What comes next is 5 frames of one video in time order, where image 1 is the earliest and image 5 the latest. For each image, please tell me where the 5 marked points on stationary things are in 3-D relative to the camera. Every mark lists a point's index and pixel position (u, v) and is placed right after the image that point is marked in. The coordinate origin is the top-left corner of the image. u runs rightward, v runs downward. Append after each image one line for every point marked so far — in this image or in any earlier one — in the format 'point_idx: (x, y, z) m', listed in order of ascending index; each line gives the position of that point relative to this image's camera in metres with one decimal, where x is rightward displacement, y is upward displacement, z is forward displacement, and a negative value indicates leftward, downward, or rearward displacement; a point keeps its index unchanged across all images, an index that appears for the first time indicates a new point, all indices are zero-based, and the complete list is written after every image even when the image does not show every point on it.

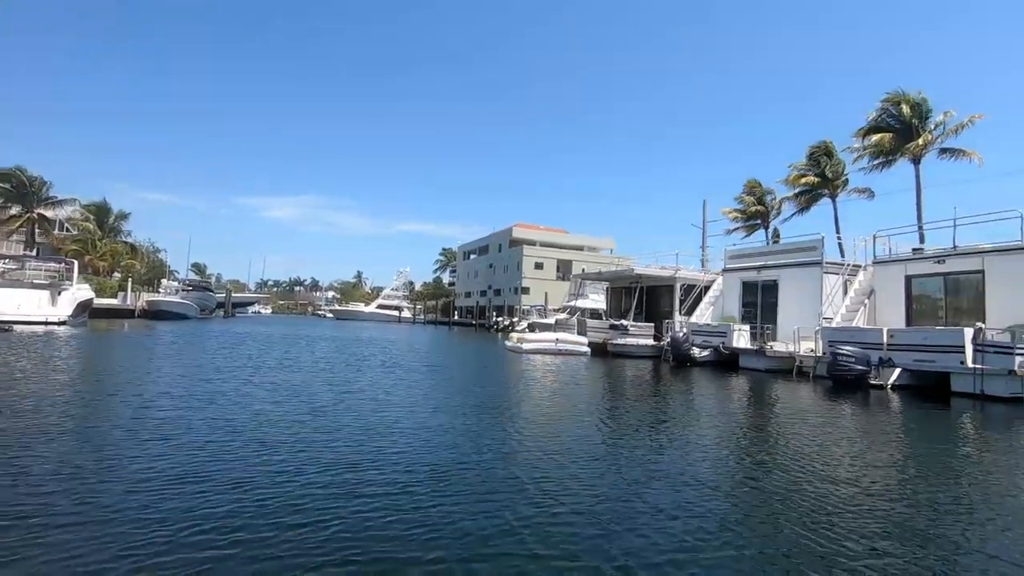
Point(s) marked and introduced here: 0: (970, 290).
0: (+11.7, -0.1, +14.5) m
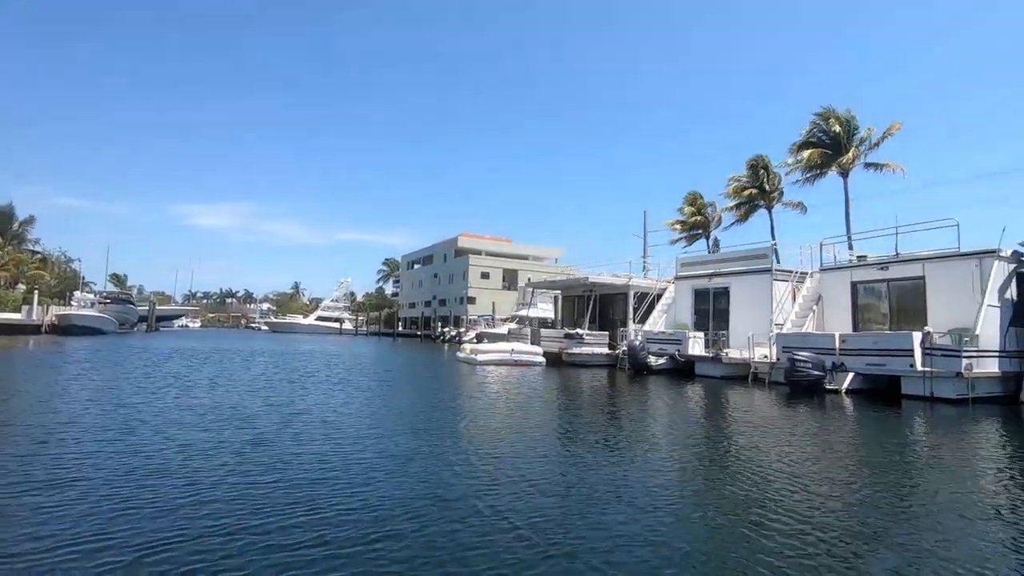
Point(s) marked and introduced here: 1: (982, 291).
0: (+10.6, -0.2, +15.0) m
1: (+11.2, -0.1, +13.5) m
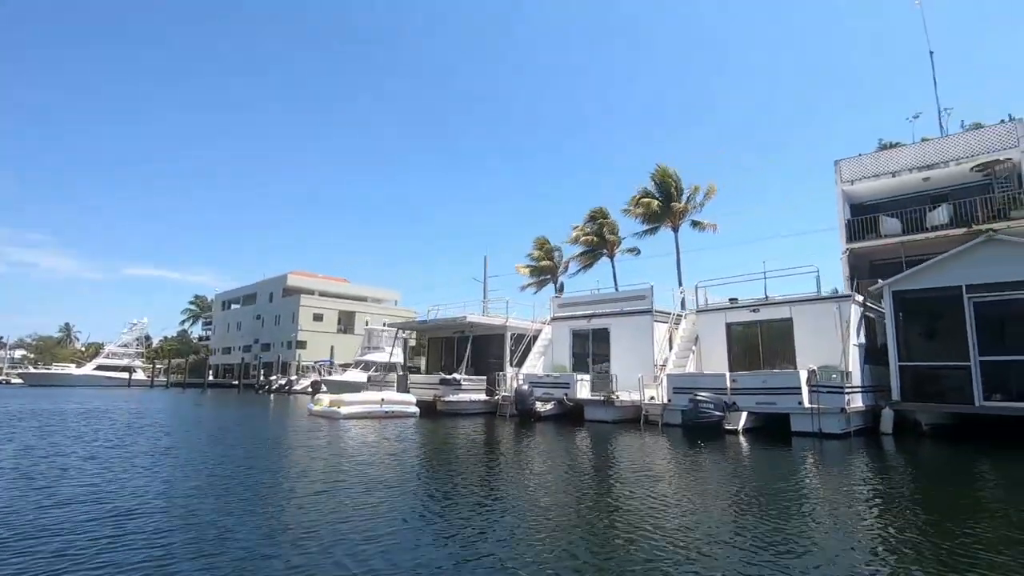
0: (+7.6, -1.4, +16.0) m
1: (+8.7, -1.1, +14.8) m
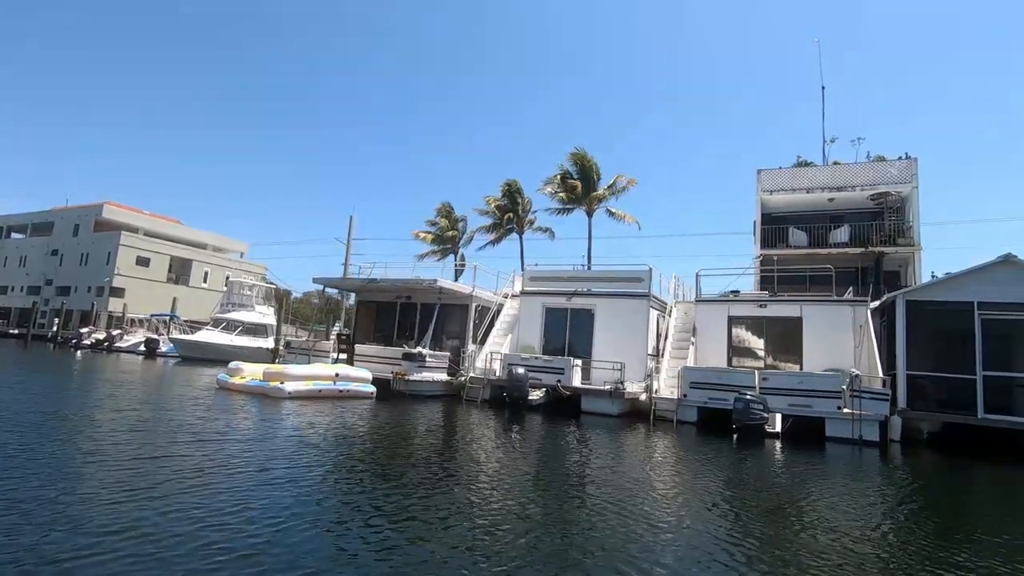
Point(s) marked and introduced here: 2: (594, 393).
0: (+7.5, -1.3, +15.4) m
1: (+8.9, -1.2, +14.6) m
2: (+2.1, -2.7, +14.8) m
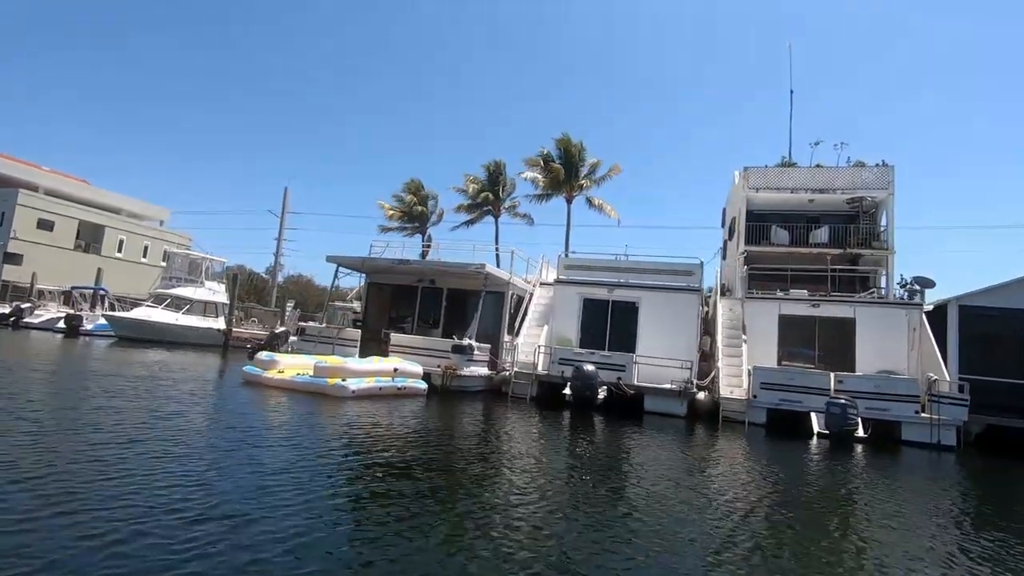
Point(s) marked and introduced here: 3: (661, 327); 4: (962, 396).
0: (+8.8, -1.3, +15.2) m
1: (+10.3, -1.3, +14.6) m
2: (+3.5, -2.5, +13.9) m
3: (+4.1, -1.1, +15.8) m
4: (+9.8, -2.4, +12.6) m
